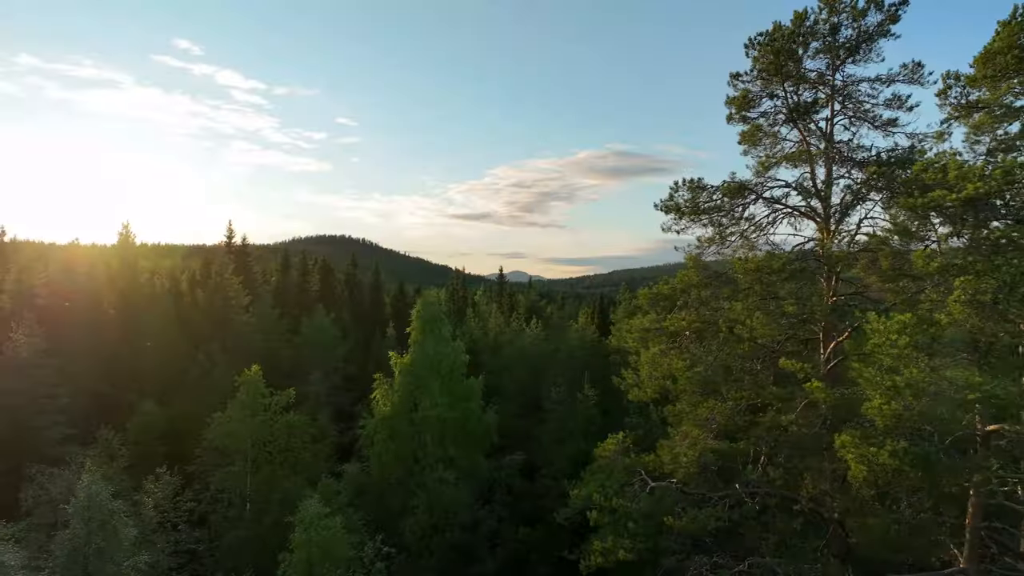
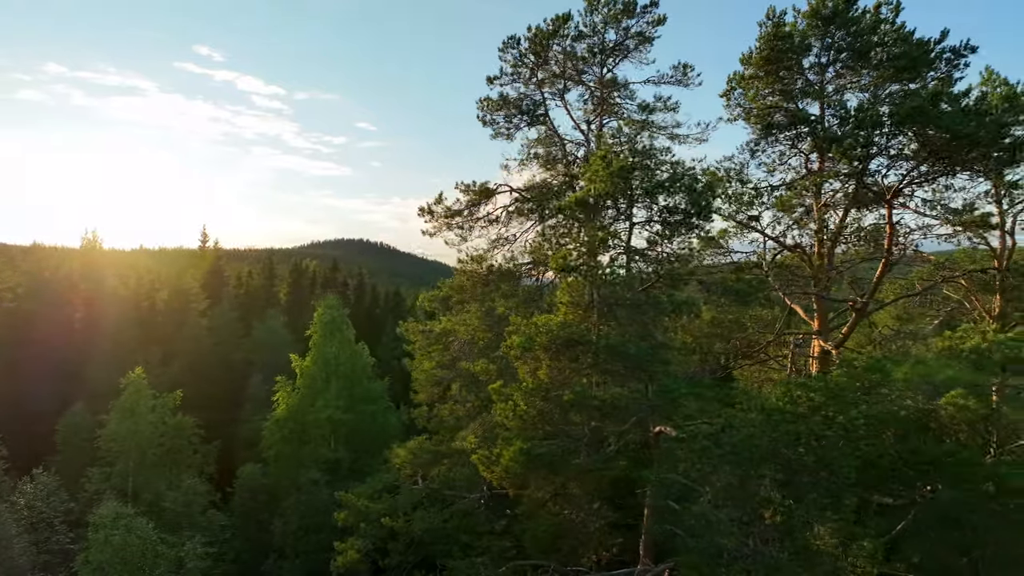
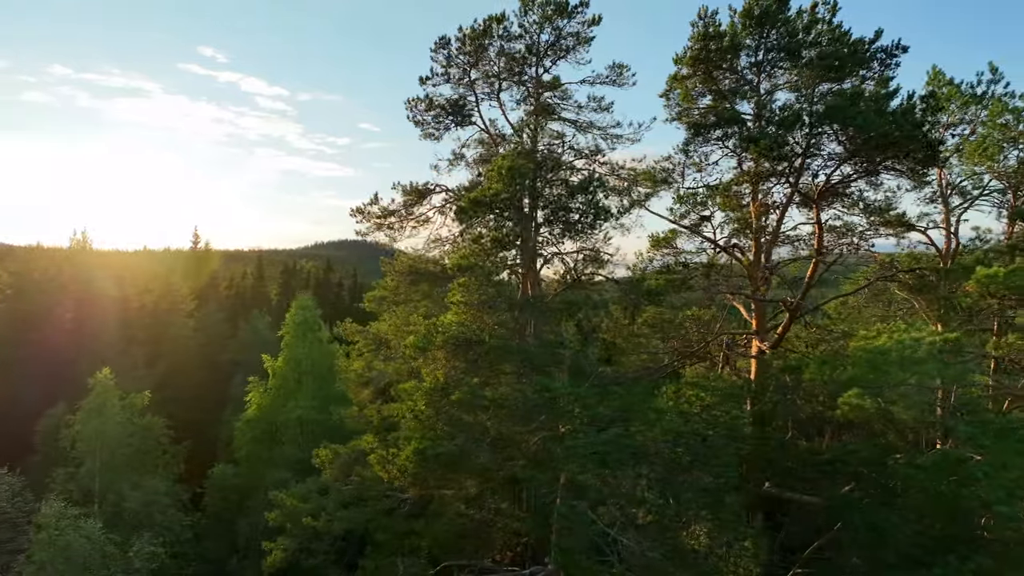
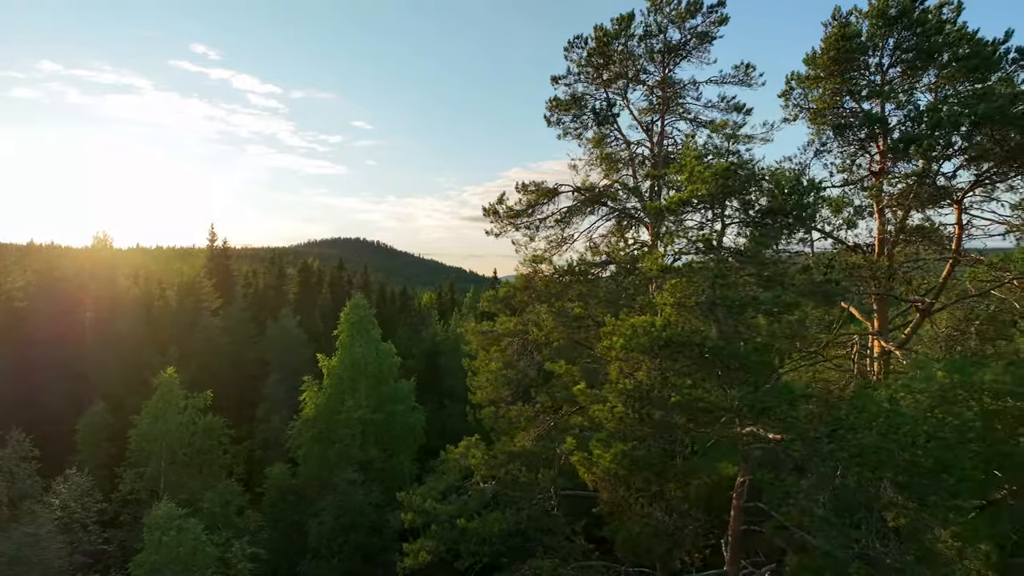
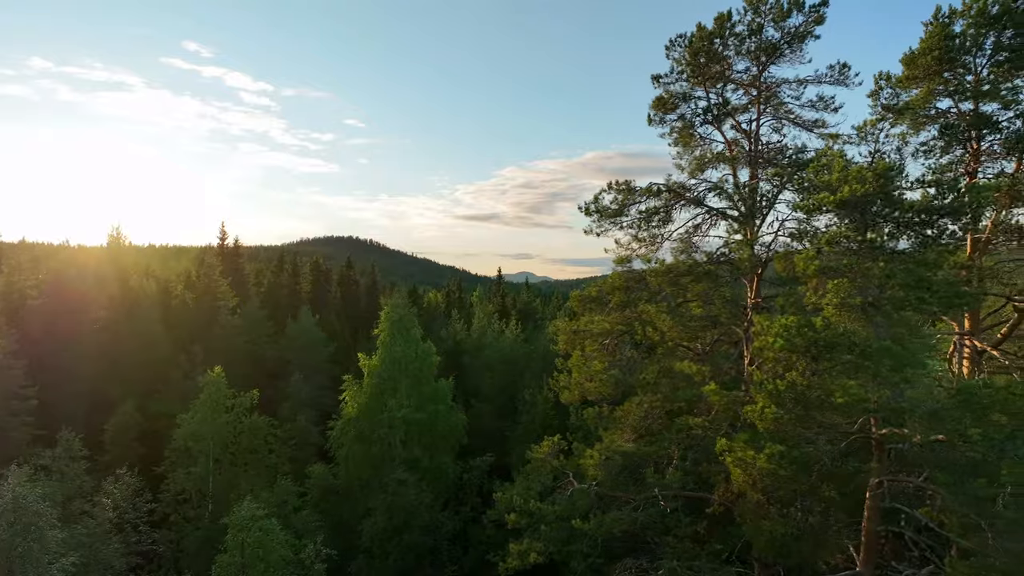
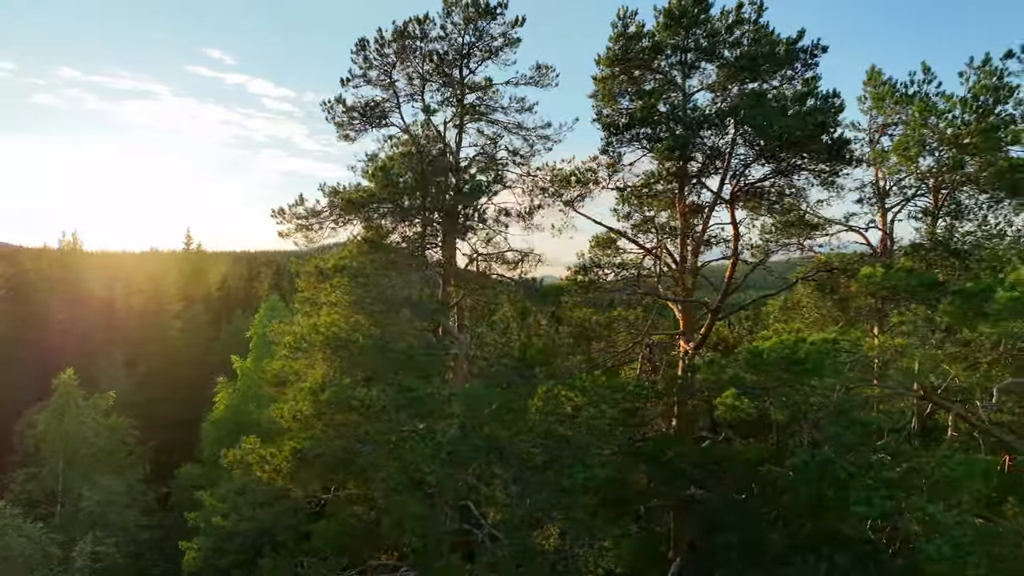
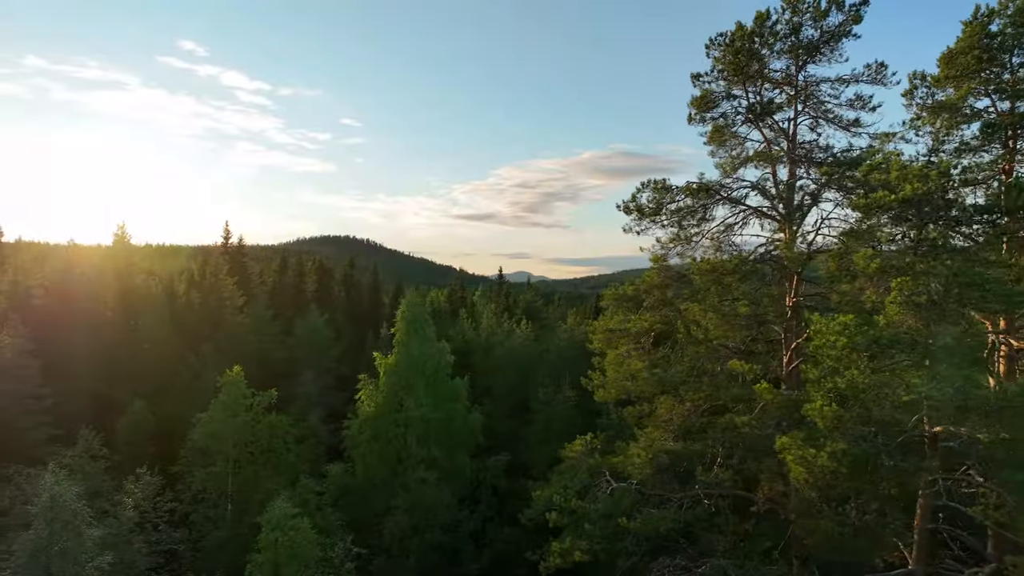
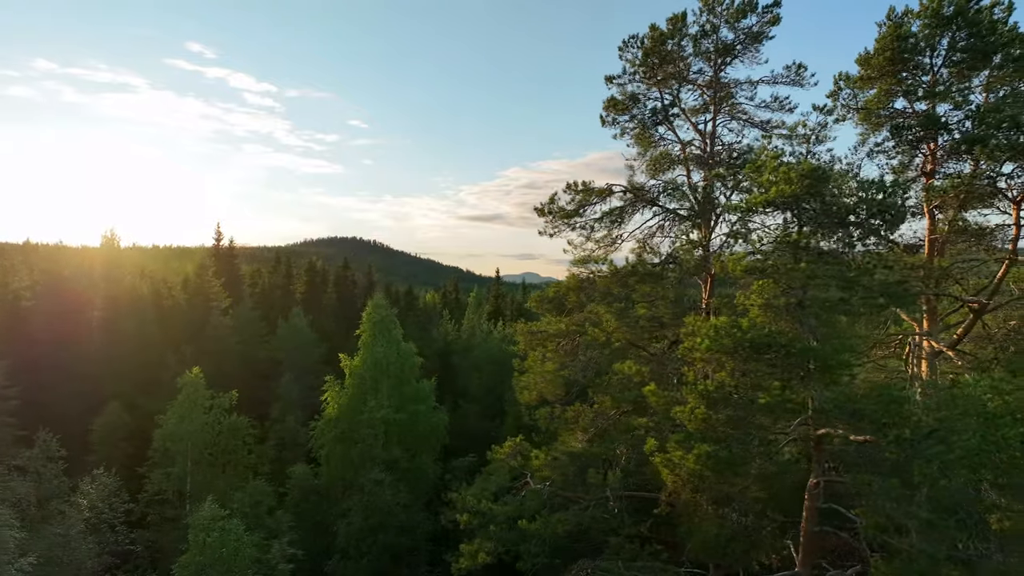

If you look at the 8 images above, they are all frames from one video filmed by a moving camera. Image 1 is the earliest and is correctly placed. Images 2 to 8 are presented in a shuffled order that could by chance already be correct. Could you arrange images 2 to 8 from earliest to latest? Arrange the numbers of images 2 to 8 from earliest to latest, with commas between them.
7, 5, 8, 4, 2, 3, 6
